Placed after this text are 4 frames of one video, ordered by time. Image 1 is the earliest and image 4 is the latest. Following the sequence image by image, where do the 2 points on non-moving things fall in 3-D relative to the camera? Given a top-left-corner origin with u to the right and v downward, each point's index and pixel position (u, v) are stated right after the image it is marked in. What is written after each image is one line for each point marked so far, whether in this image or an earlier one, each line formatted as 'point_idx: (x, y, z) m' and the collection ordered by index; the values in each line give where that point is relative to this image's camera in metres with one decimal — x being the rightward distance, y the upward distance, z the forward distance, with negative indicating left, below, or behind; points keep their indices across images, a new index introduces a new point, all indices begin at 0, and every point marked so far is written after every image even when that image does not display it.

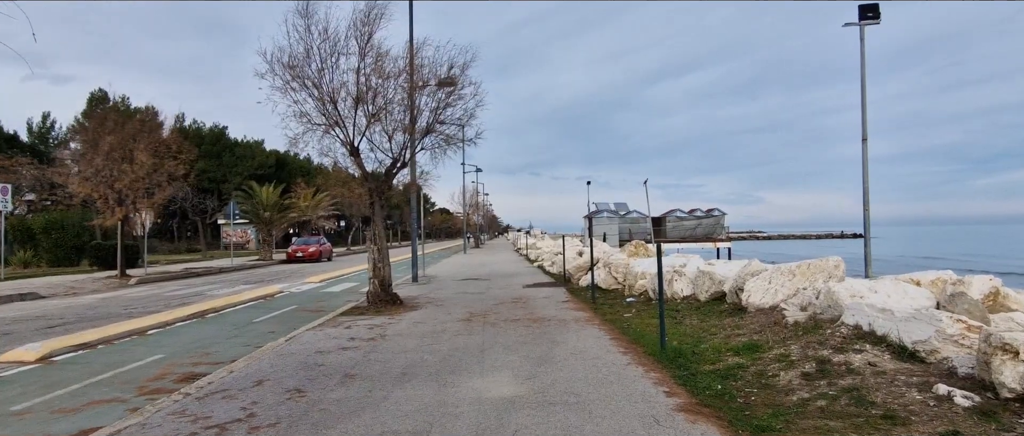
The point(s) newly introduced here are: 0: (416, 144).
0: (-2.3, +1.8, +15.3) m
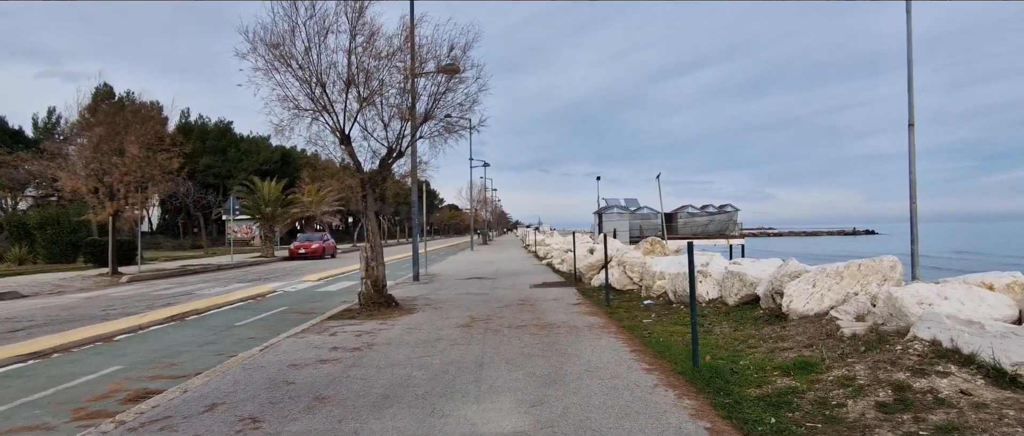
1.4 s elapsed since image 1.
0: (-2.1, +1.9, +14.0) m
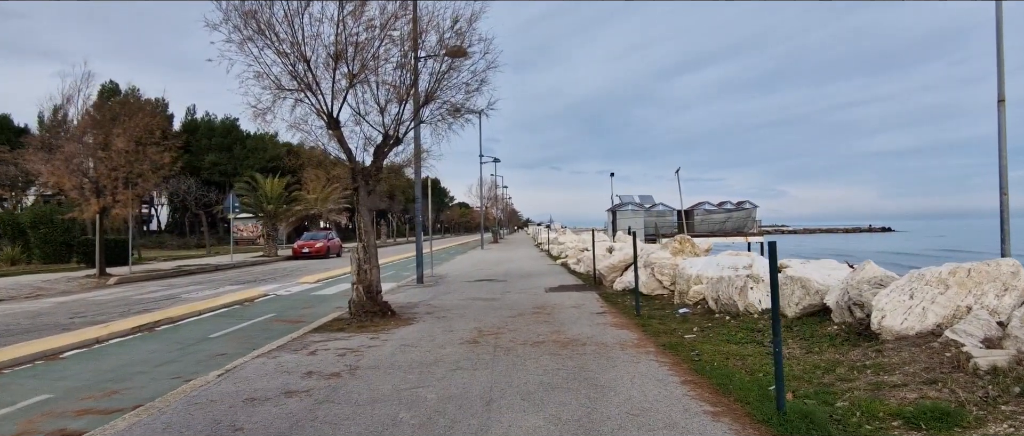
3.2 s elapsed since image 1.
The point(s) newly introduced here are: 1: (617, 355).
0: (-1.9, +2.0, +12.3) m
1: (+1.2, -1.6, +7.5) m
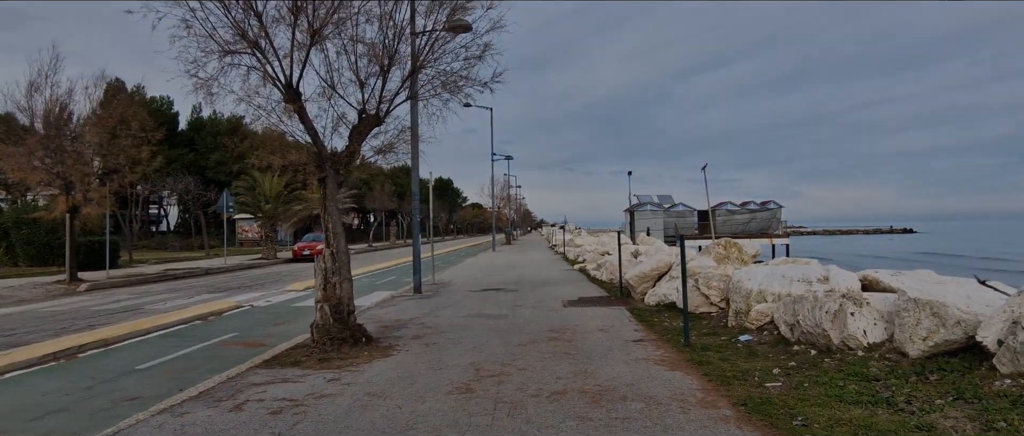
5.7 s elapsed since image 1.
0: (-1.7, +2.0, +9.8) m
1: (+1.3, -1.6, +5.0) m
